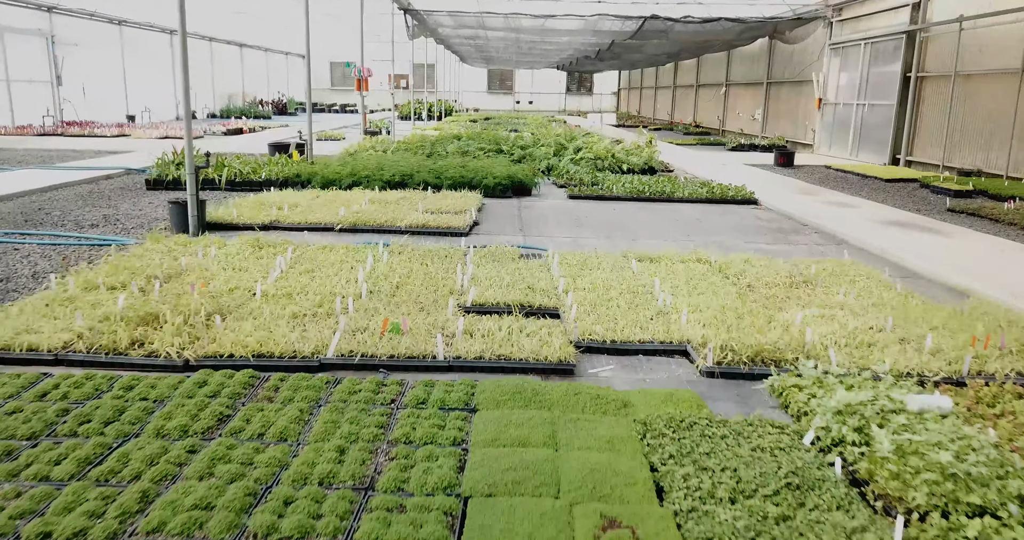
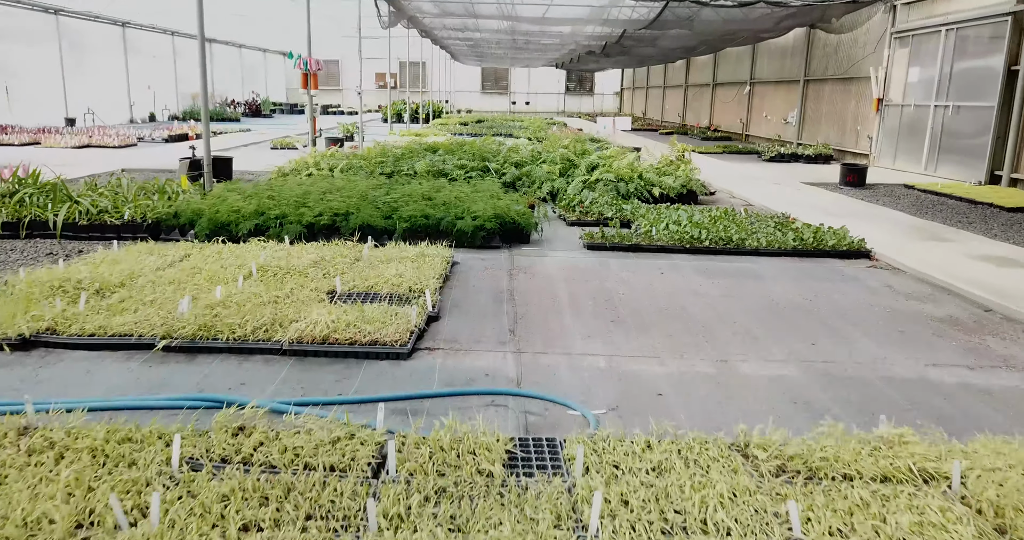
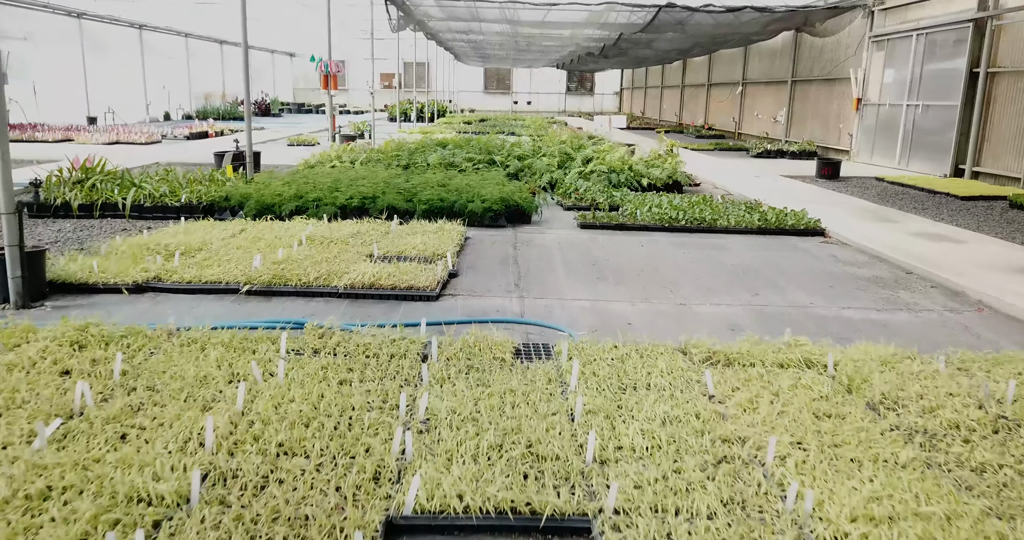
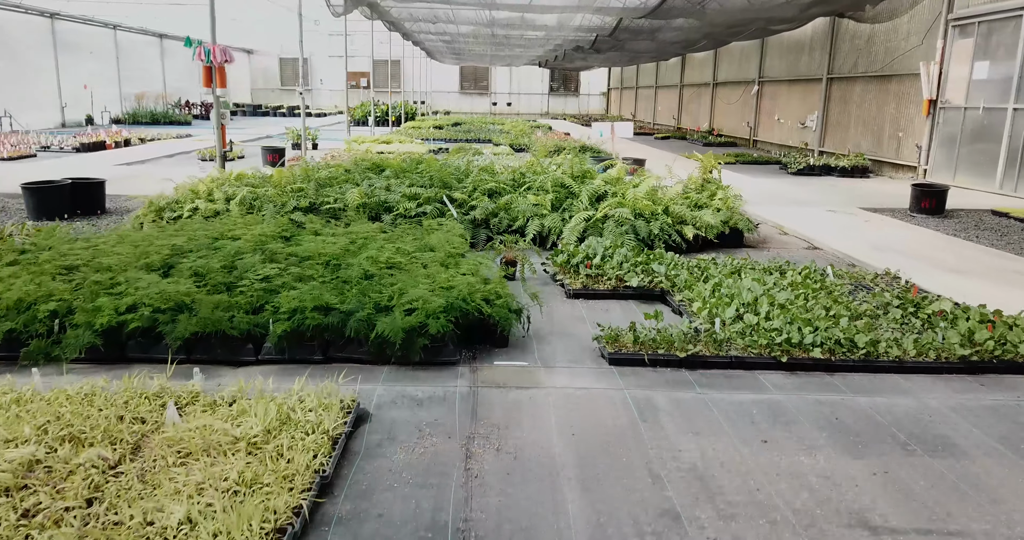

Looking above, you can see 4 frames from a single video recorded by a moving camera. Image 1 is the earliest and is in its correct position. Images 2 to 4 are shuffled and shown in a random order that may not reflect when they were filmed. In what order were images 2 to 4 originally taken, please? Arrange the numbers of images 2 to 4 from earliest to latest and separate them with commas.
3, 2, 4
